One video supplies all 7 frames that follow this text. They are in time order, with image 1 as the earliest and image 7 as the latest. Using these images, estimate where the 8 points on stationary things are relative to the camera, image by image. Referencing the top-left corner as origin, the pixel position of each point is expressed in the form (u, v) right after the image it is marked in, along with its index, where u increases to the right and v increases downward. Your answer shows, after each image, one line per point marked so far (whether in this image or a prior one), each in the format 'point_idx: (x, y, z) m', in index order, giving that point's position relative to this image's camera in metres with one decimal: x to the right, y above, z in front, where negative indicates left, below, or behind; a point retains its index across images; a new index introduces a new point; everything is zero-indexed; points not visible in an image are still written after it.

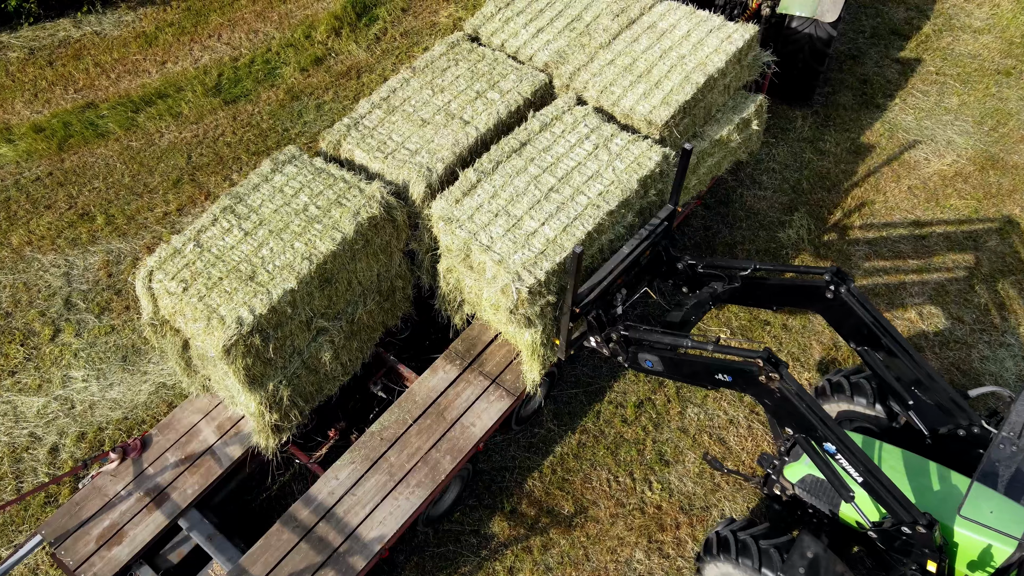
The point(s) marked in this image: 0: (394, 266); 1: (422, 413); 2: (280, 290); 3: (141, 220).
0: (-0.8, +0.1, +5.4) m
1: (-0.6, -0.8, +5.3) m
2: (-1.3, 0.0, +4.7) m
3: (-3.3, +0.6, +7.3) m
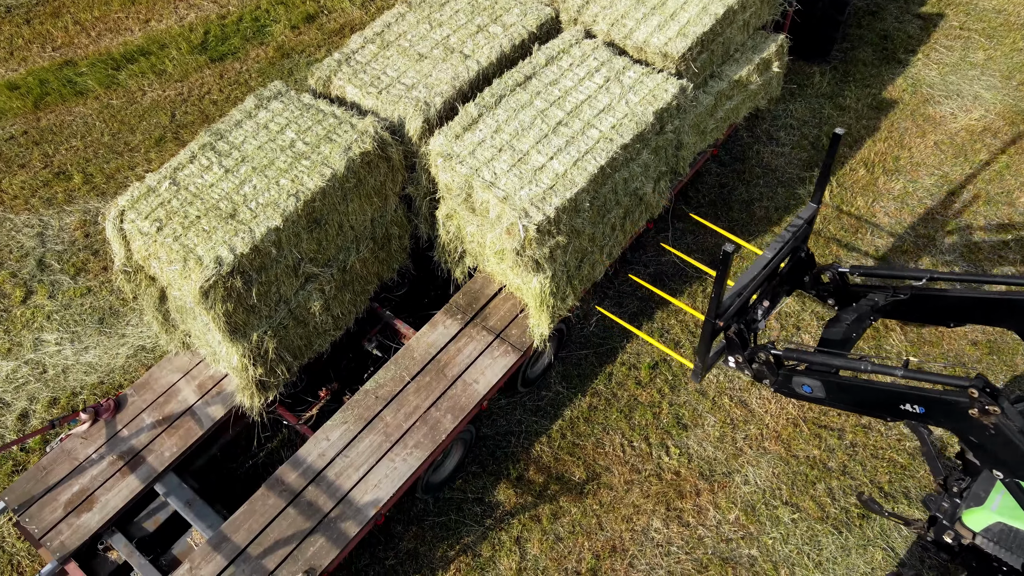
0: (-0.7, +0.5, +5.0) m
1: (-0.6, -0.5, +4.9) m
2: (-1.3, +0.3, +4.2) m
3: (-3.3, +0.9, +6.8) m
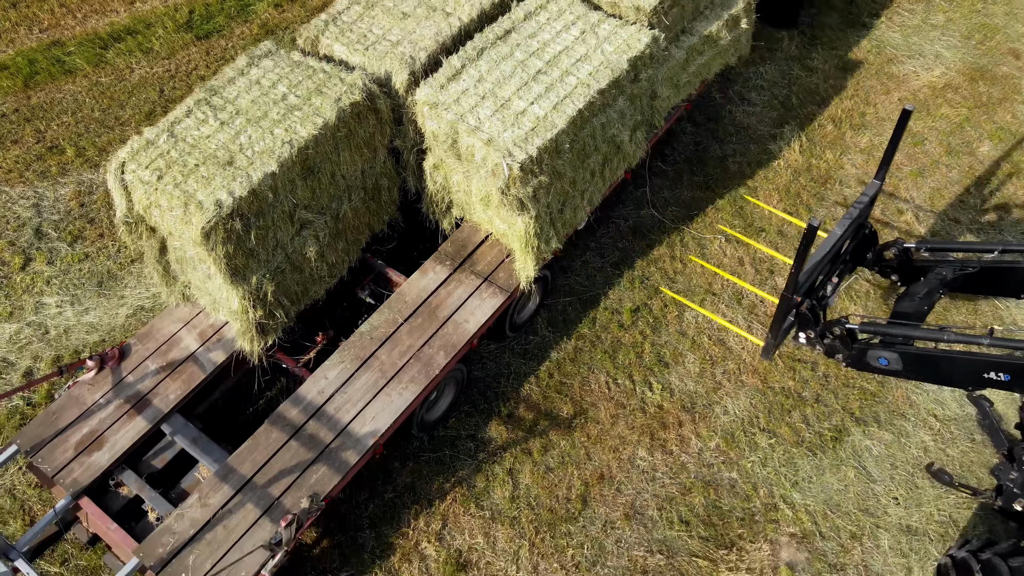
0: (-0.8, +0.8, +5.2) m
1: (-0.6, -0.2, +5.1) m
2: (-1.4, +0.6, +4.4) m
3: (-3.4, +1.2, +7.0) m
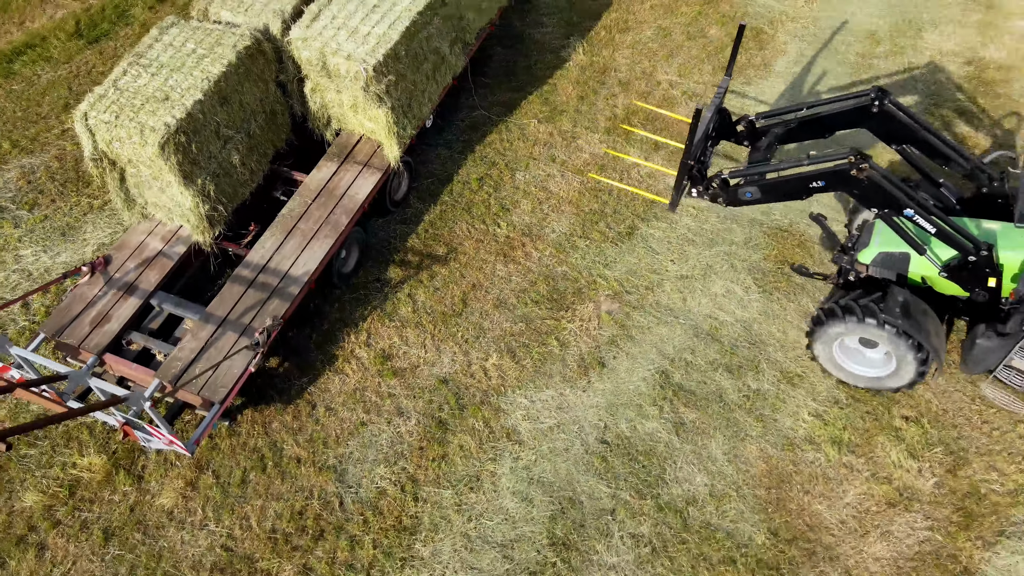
0: (-2.1, +1.7, +7.1) m
1: (-1.7, +0.8, +7.1) m
2: (-2.5, +1.4, +6.3) m
3: (-4.9, +1.6, +8.6) m
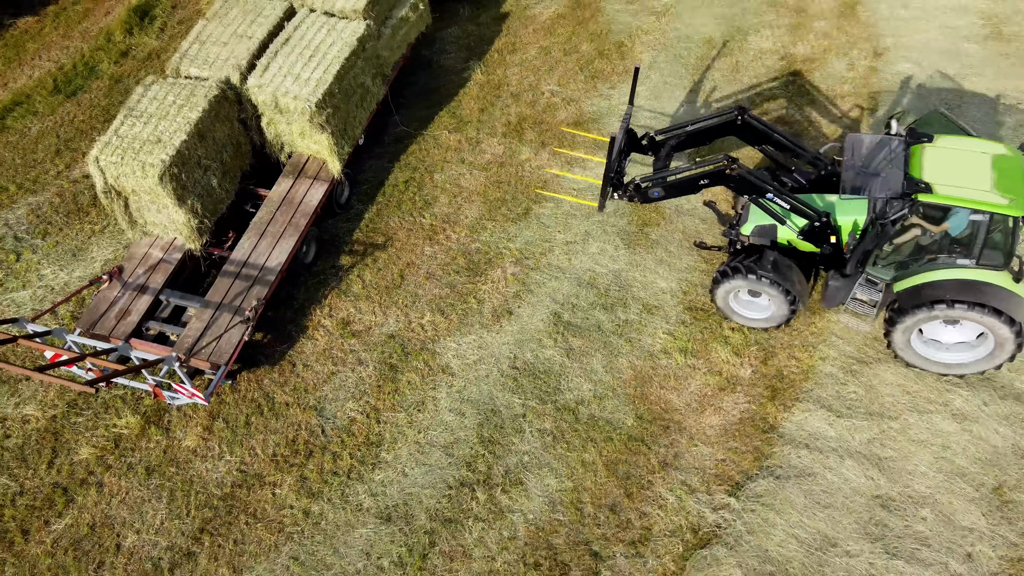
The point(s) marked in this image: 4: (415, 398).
0: (-3.1, +1.8, +9.1) m
1: (-2.6, +0.9, +9.1) m
2: (-3.4, +1.5, +8.3) m
3: (-6.0, +1.4, +10.4) m
4: (-1.0, -1.1, +8.3) m
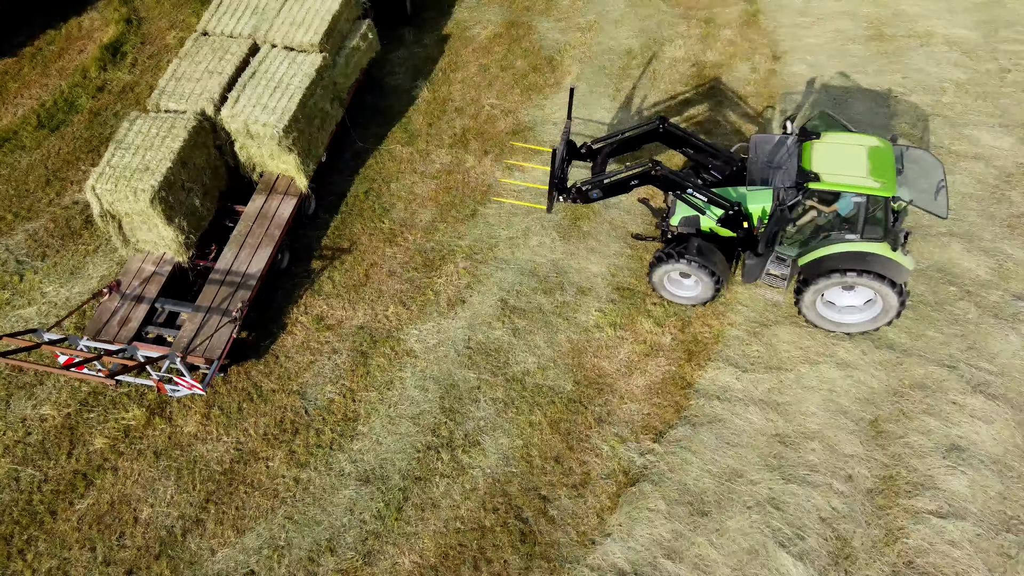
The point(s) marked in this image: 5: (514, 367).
0: (-3.8, +1.7, +10.3) m
1: (-3.3, +0.9, +10.4) m
2: (-4.0, +1.4, +9.5) m
3: (-6.7, +1.1, +11.5) m
4: (-1.5, -1.1, +9.6) m
5: (0.0, -0.9, +9.7) m
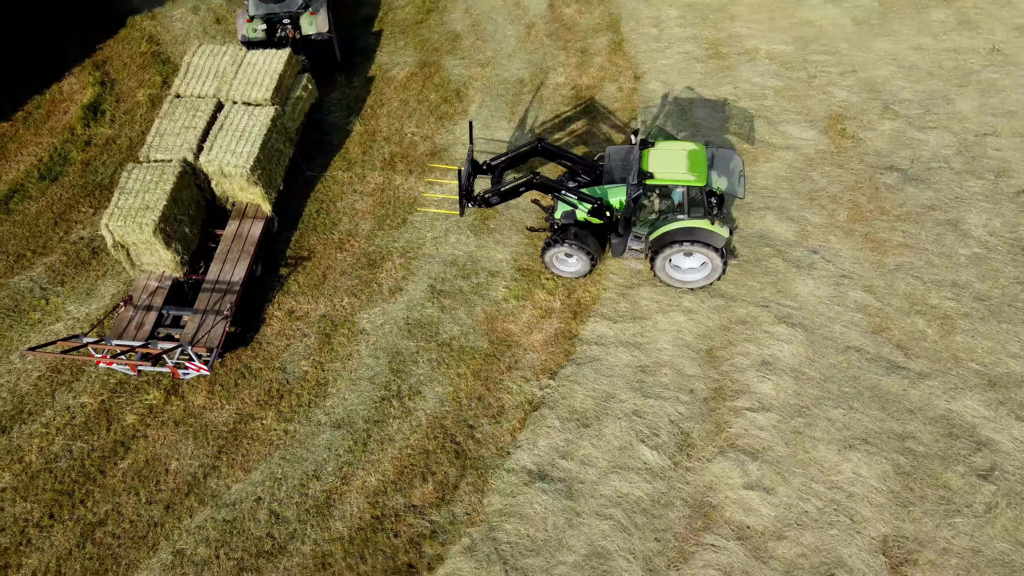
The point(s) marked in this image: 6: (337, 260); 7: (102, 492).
0: (-5.1, +1.6, +13.2) m
1: (-4.6, +0.8, +13.3) m
2: (-5.3, +1.2, +12.3) m
3: (-8.1, +0.7, +14.2) m
4: (-2.6, -1.0, +12.6) m
5: (-1.1, -0.7, +12.8) m
6: (-3.0, +0.4, +13.7) m
7: (-5.6, -2.8, +11.2) m
